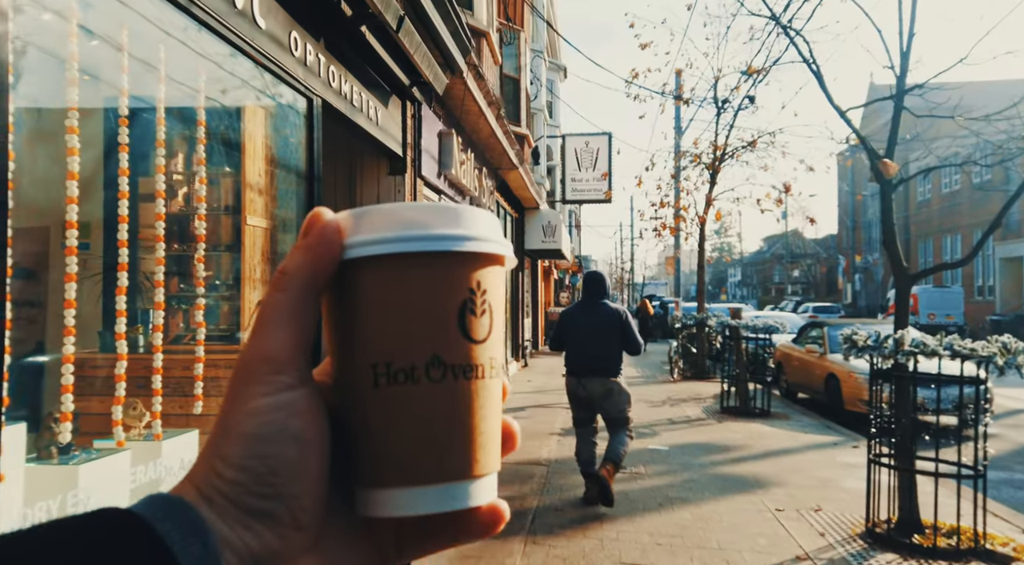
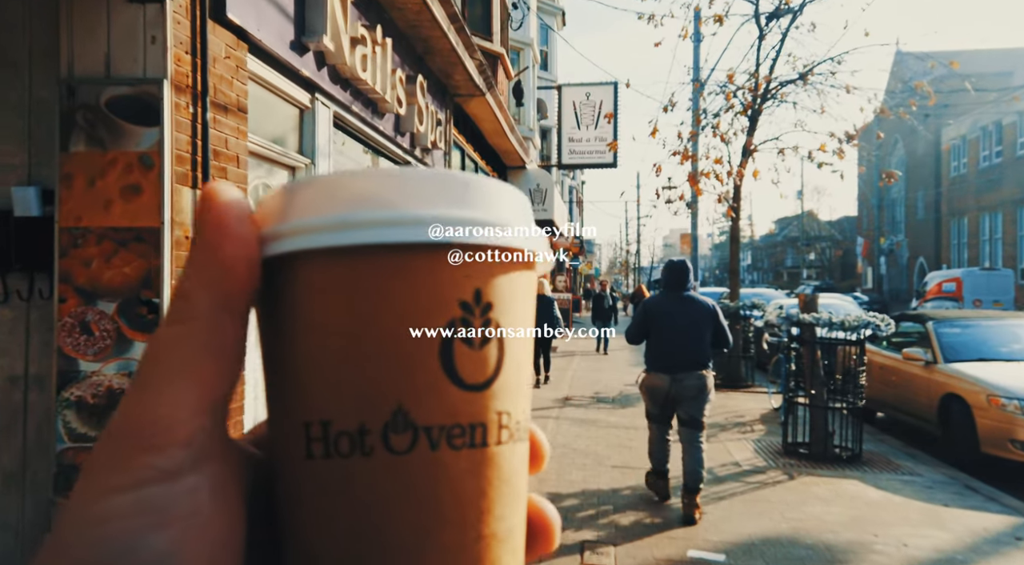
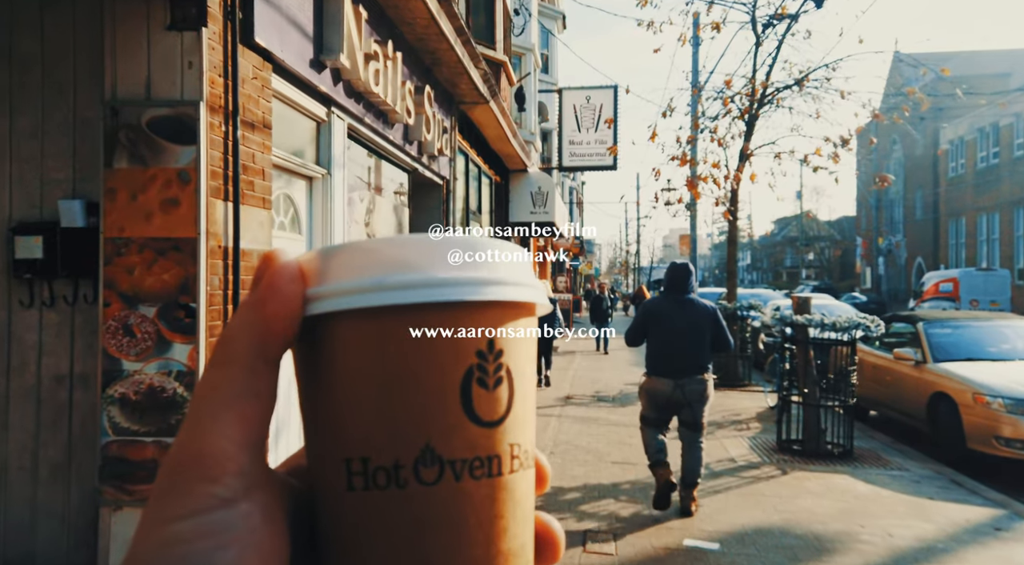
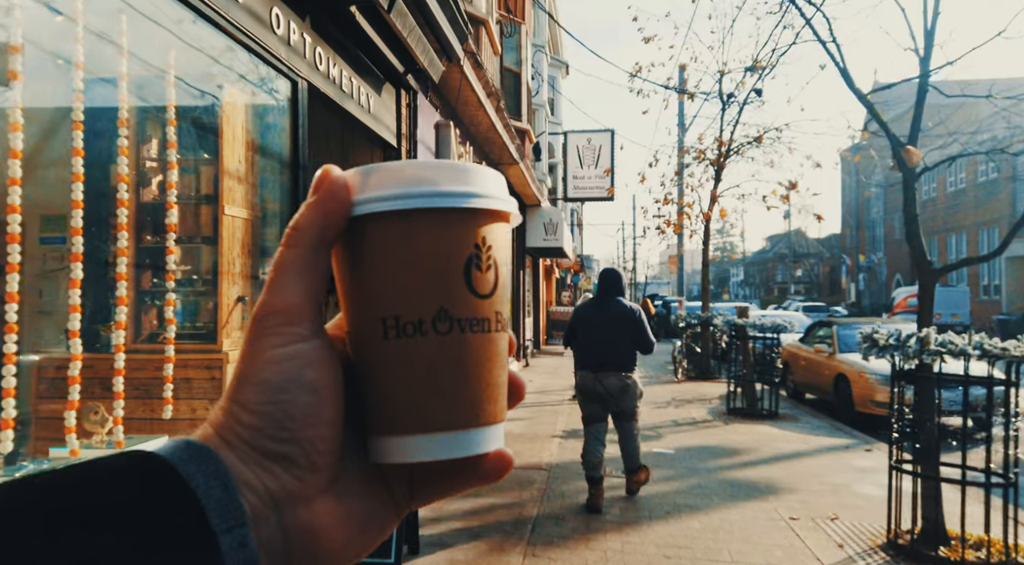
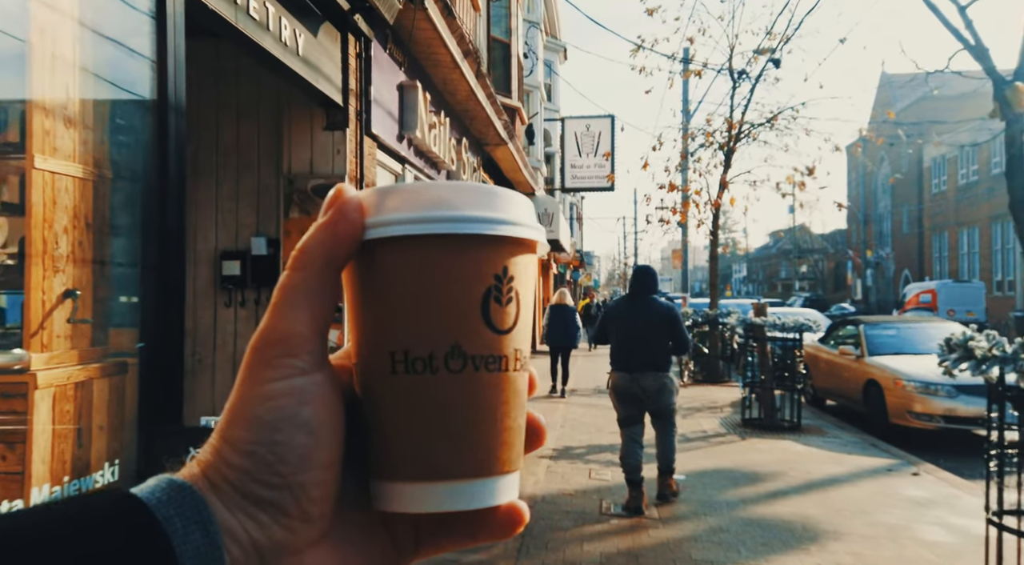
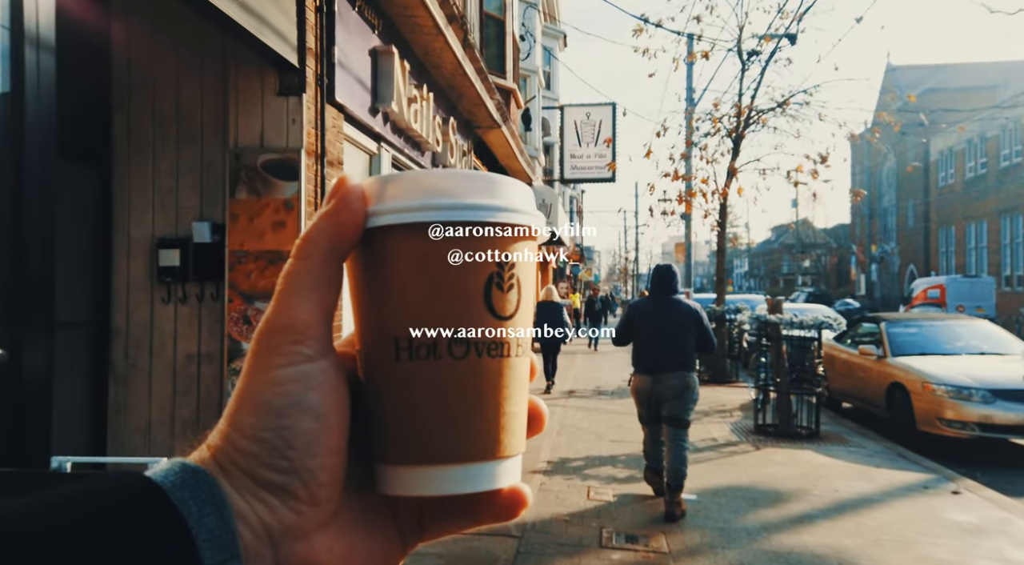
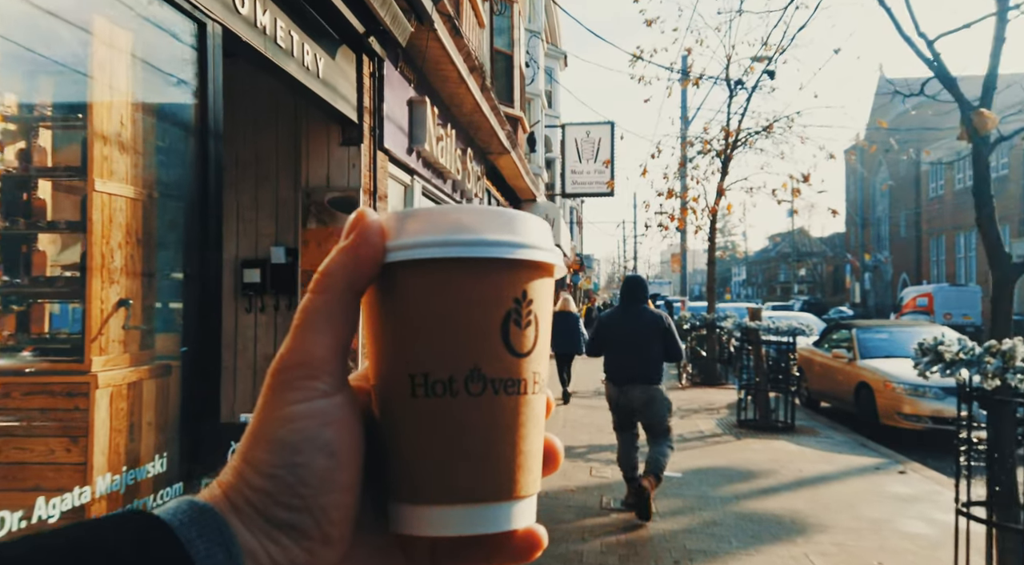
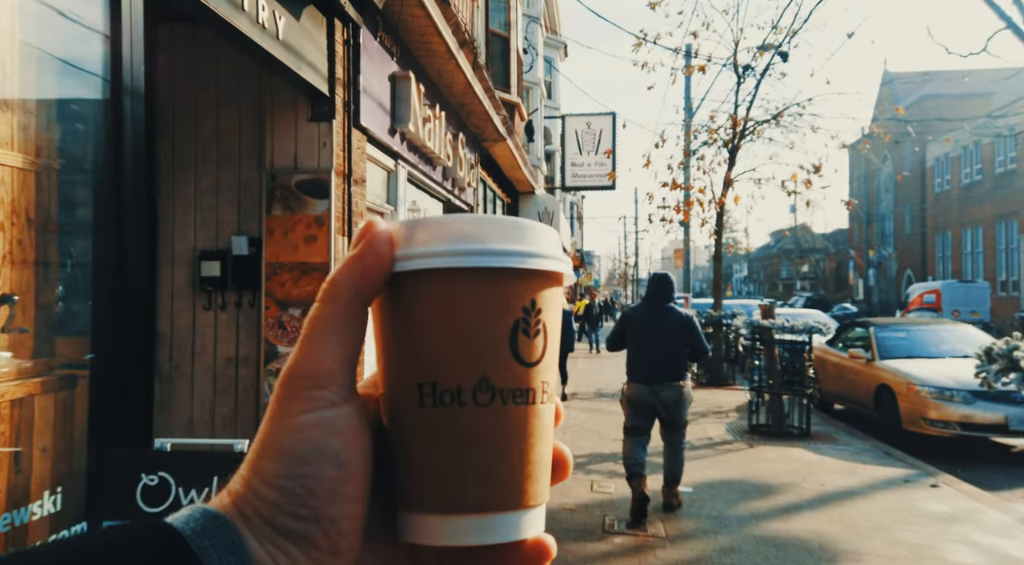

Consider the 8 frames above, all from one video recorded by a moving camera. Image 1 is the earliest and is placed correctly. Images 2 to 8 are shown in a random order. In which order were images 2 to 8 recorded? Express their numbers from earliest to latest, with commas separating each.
4, 7, 5, 8, 6, 3, 2
